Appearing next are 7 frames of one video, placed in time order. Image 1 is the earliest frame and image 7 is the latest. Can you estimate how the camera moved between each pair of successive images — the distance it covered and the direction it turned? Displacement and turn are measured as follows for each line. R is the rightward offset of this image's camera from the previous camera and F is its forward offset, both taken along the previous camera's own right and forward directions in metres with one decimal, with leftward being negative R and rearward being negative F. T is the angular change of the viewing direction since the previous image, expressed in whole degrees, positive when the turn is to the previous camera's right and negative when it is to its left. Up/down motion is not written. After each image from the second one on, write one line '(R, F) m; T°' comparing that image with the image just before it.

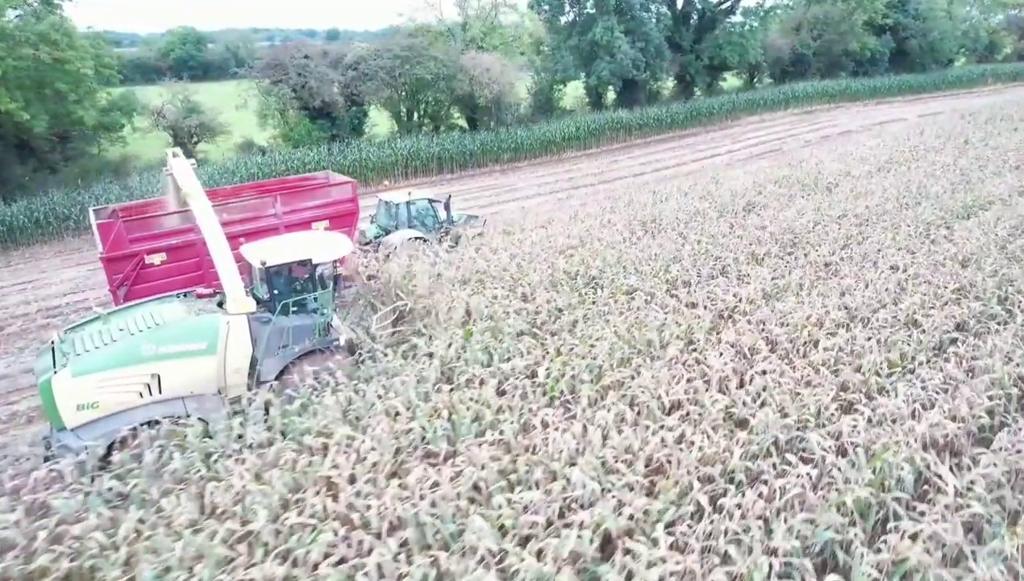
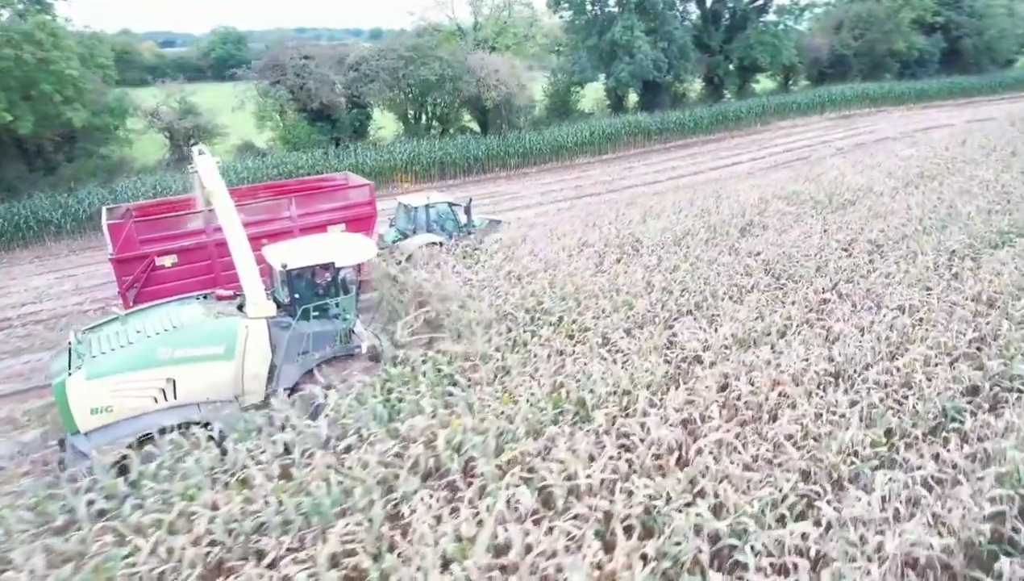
(+0.9, +0.9) m; -4°
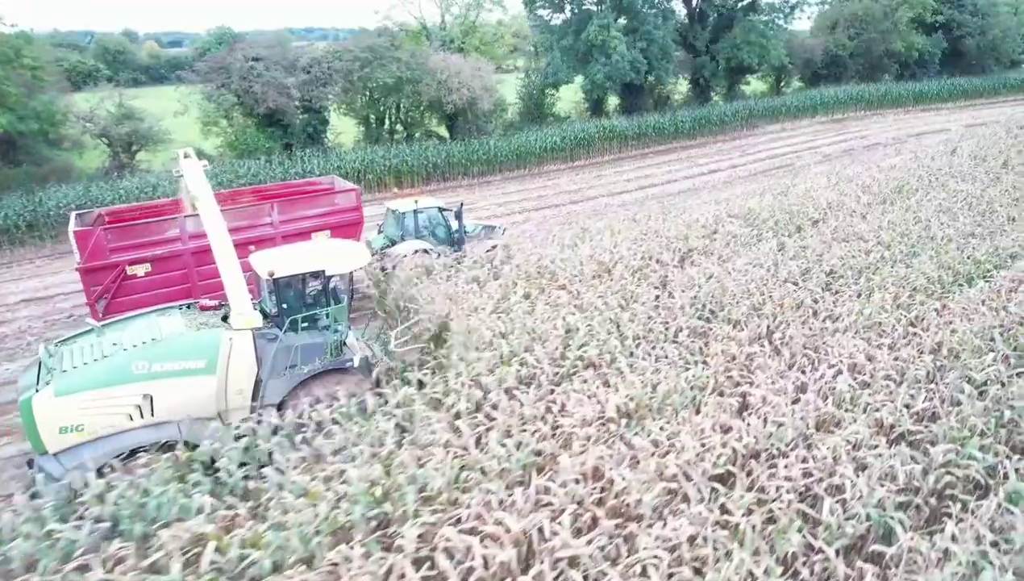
(+1.1, +1.0) m; -1°
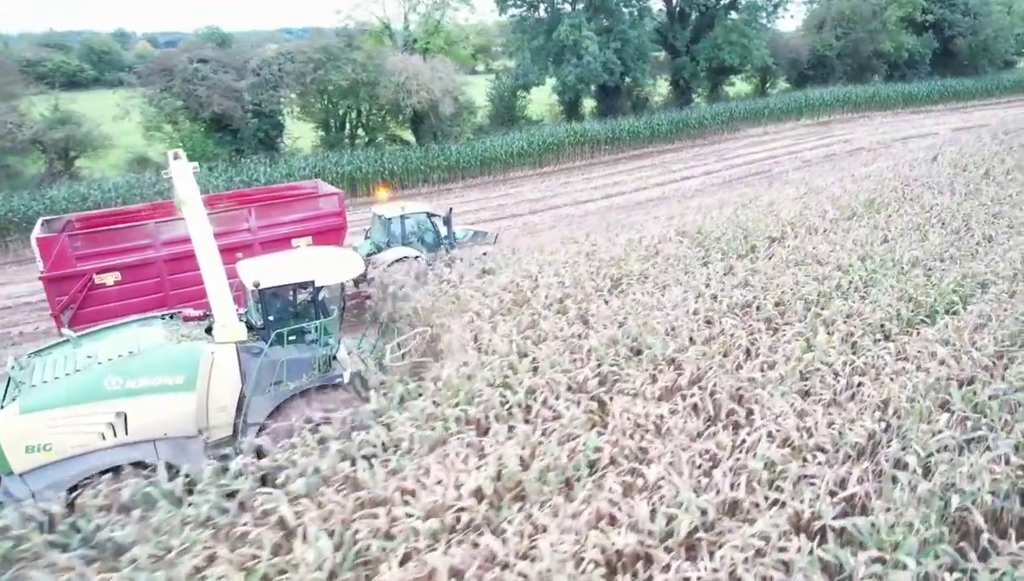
(+0.9, +0.8) m; 0°
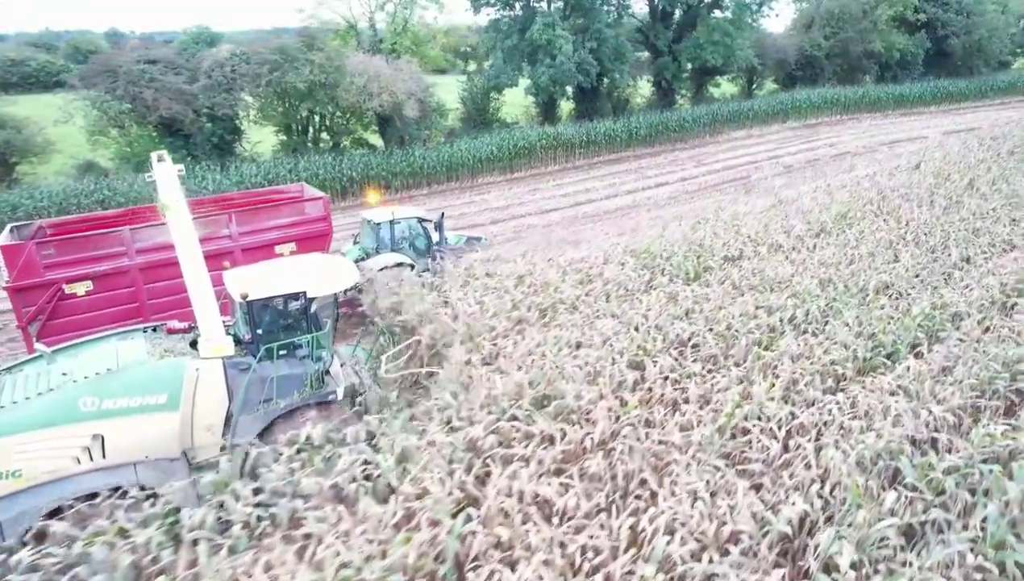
(+0.8, +0.7) m; 0°
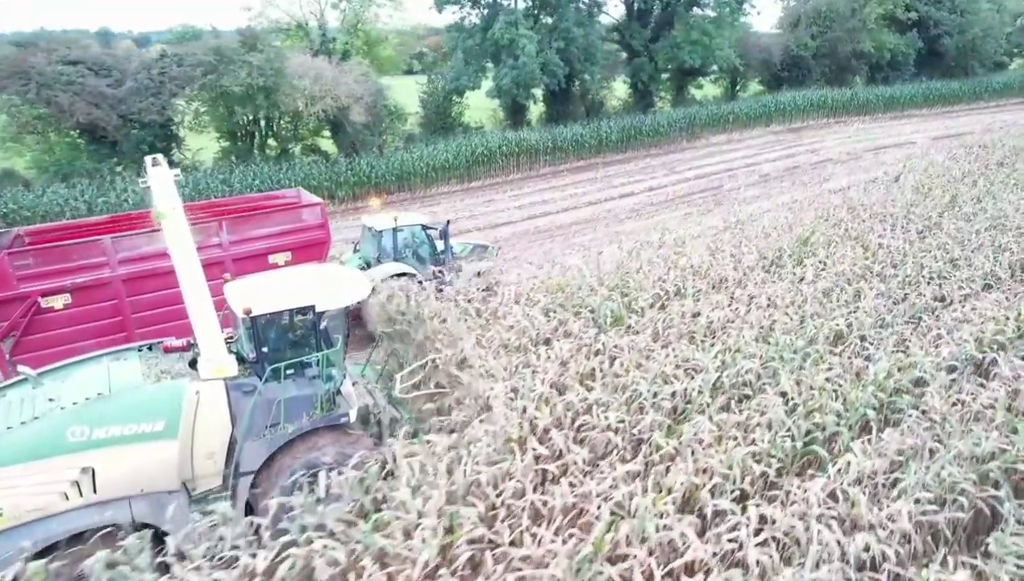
(+1.0, +1.0) m; 0°
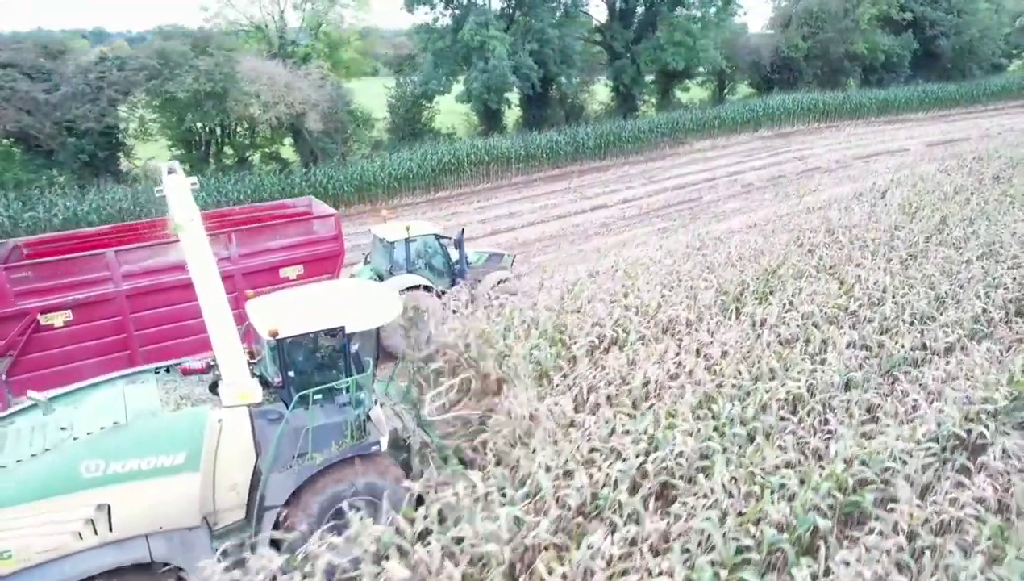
(+0.7, +0.8) m; 0°
